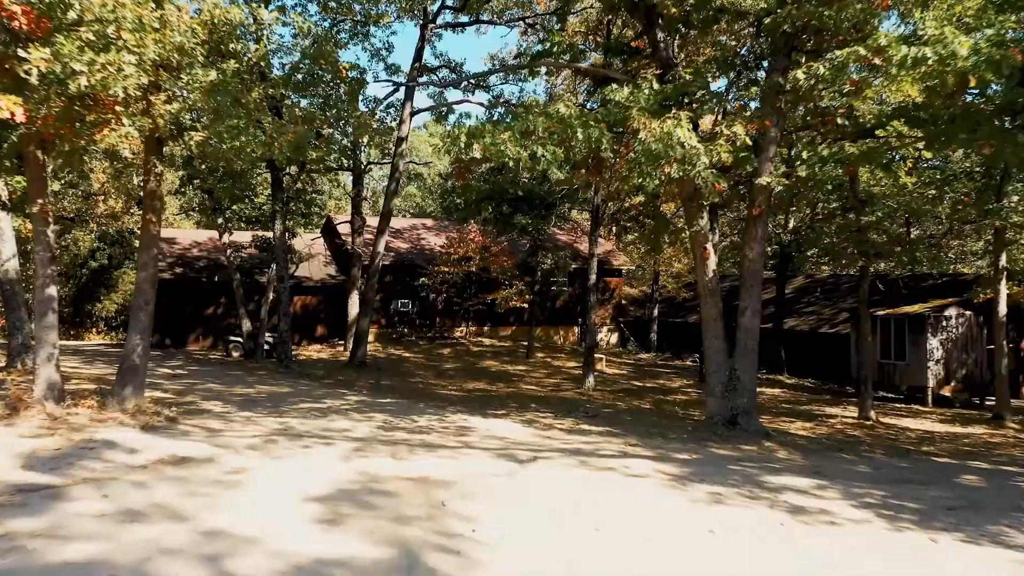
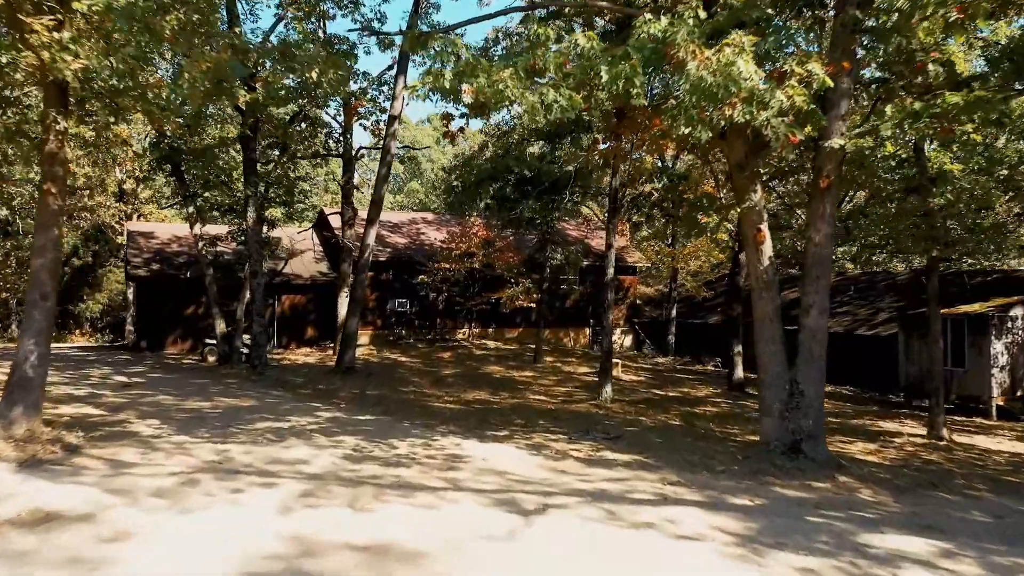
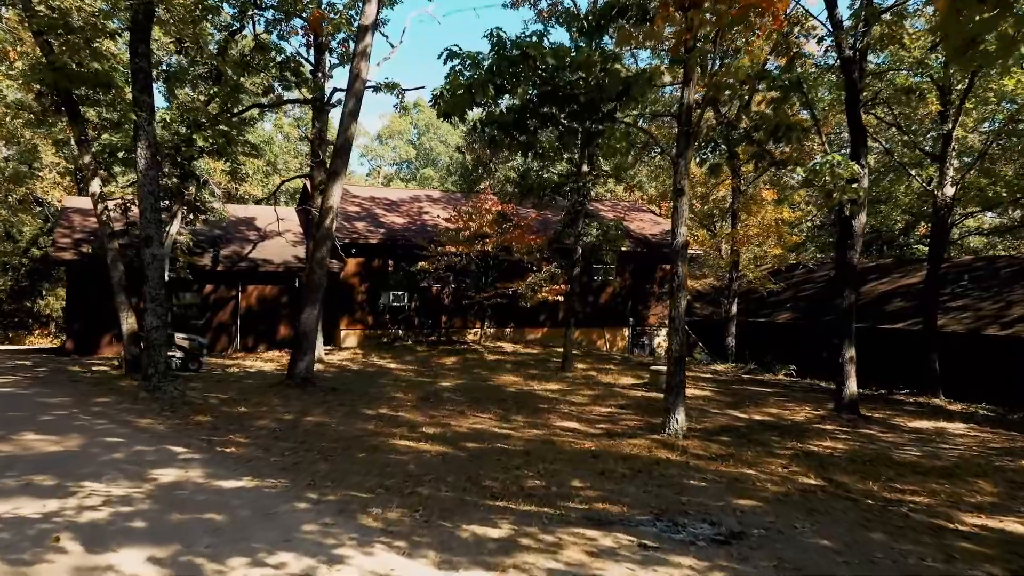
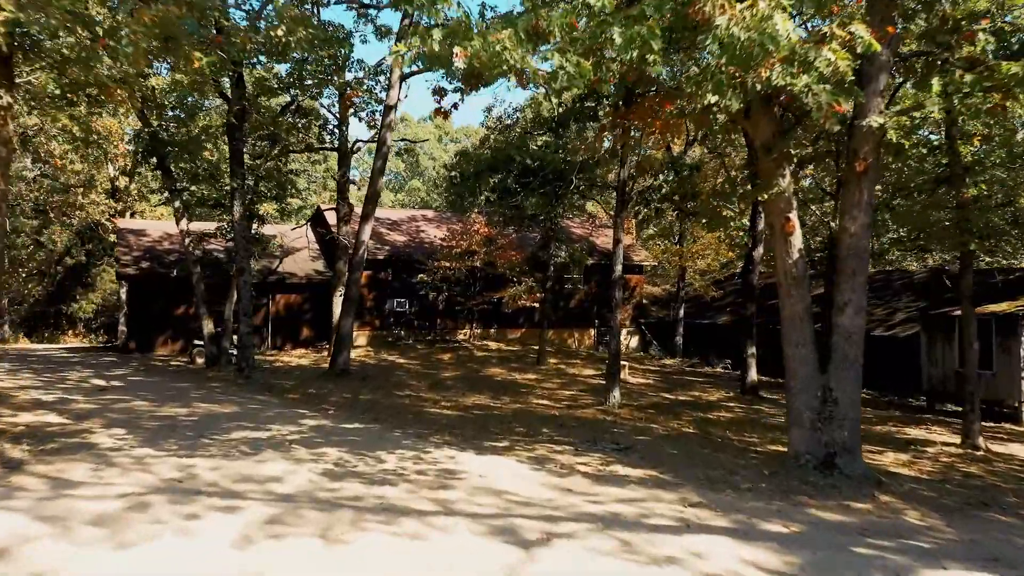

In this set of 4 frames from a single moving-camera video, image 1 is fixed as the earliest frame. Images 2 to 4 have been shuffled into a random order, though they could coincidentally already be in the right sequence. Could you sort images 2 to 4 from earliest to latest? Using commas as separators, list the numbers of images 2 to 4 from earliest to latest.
2, 4, 3
